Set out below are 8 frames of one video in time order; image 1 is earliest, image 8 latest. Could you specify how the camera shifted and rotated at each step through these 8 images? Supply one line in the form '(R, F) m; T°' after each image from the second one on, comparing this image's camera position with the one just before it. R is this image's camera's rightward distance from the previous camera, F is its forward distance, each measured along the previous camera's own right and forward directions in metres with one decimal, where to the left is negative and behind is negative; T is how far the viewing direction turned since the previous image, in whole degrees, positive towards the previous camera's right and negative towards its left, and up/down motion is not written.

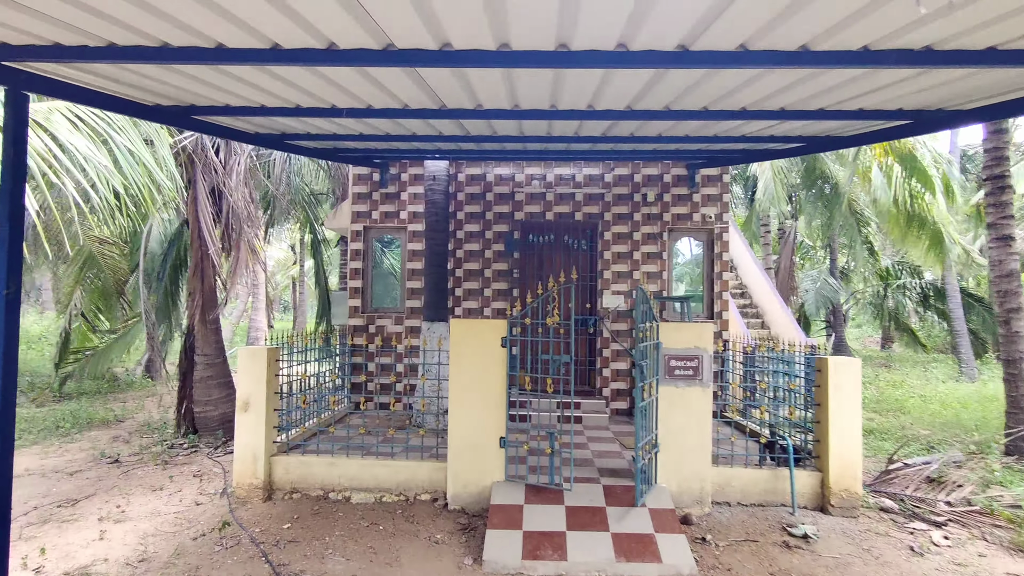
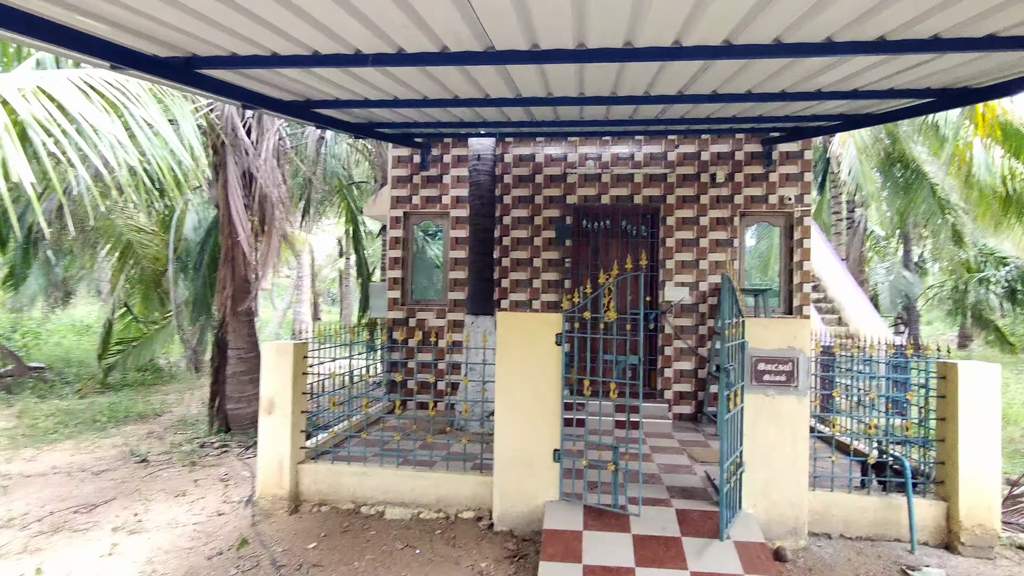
(-0.1, +0.7) m; -4°
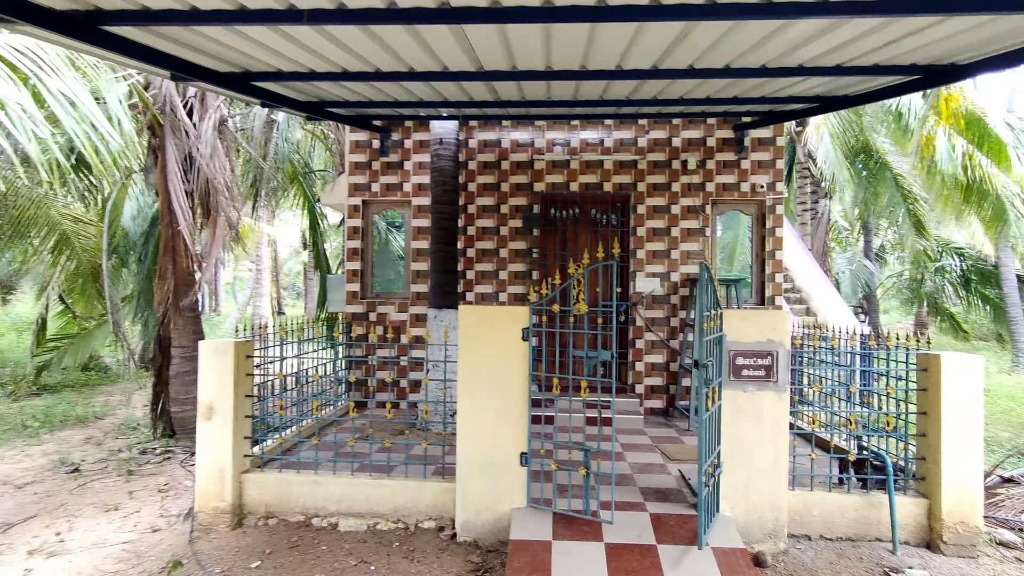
(0.0, +0.3) m; +3°
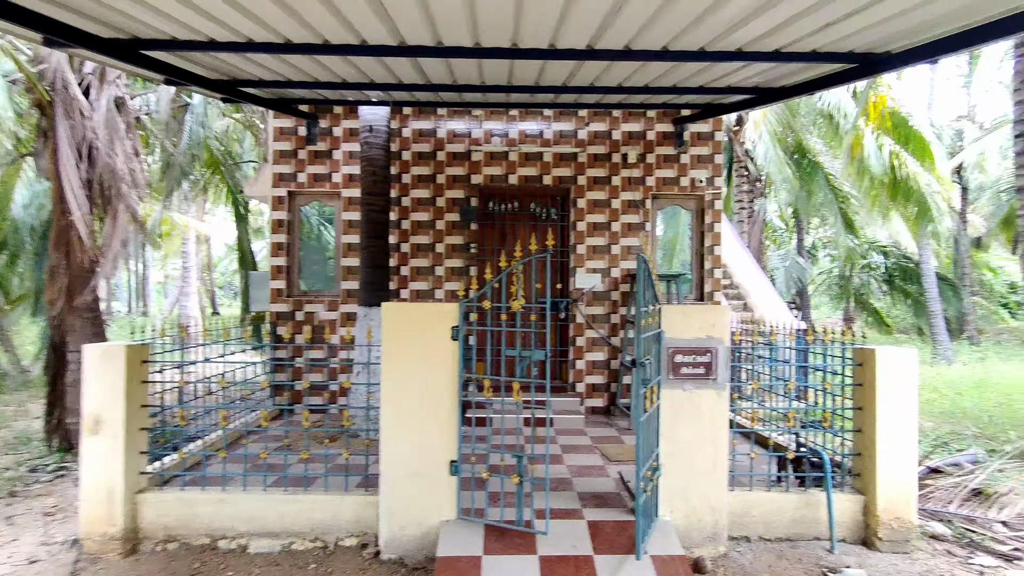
(+0.1, +0.3) m; +5°
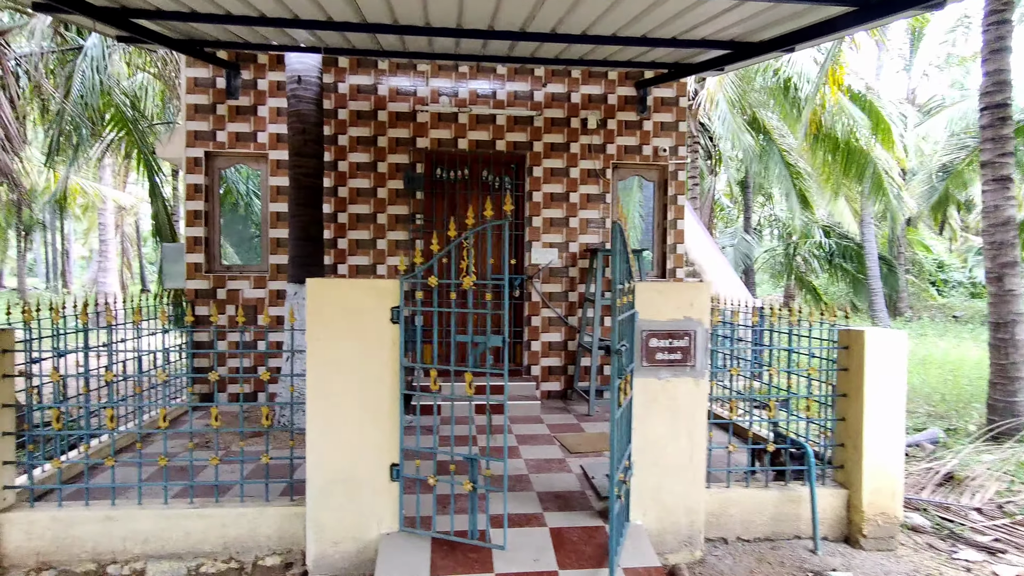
(0.0, +0.5) m; +5°
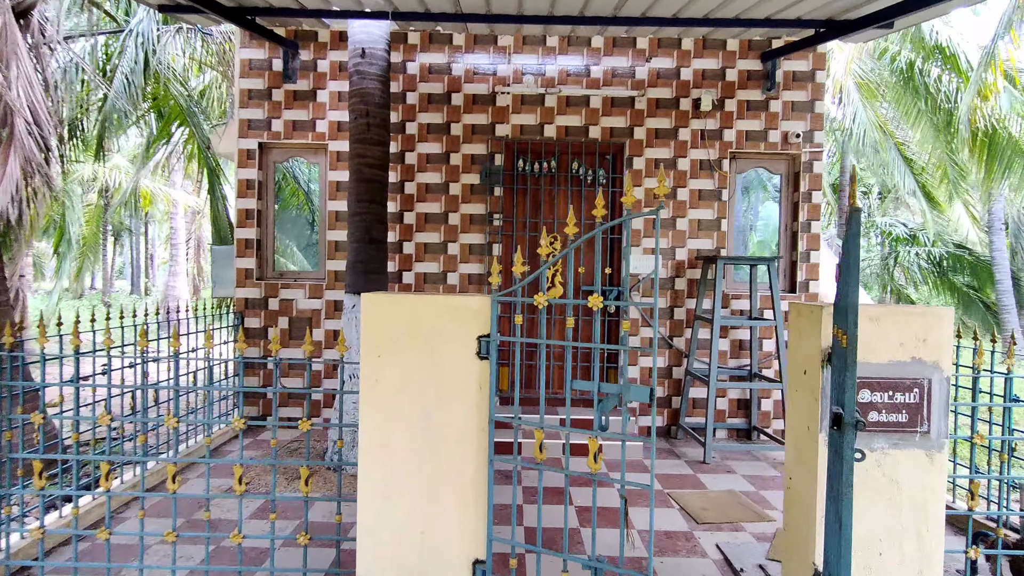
(-0.3, +0.9) m; -6°
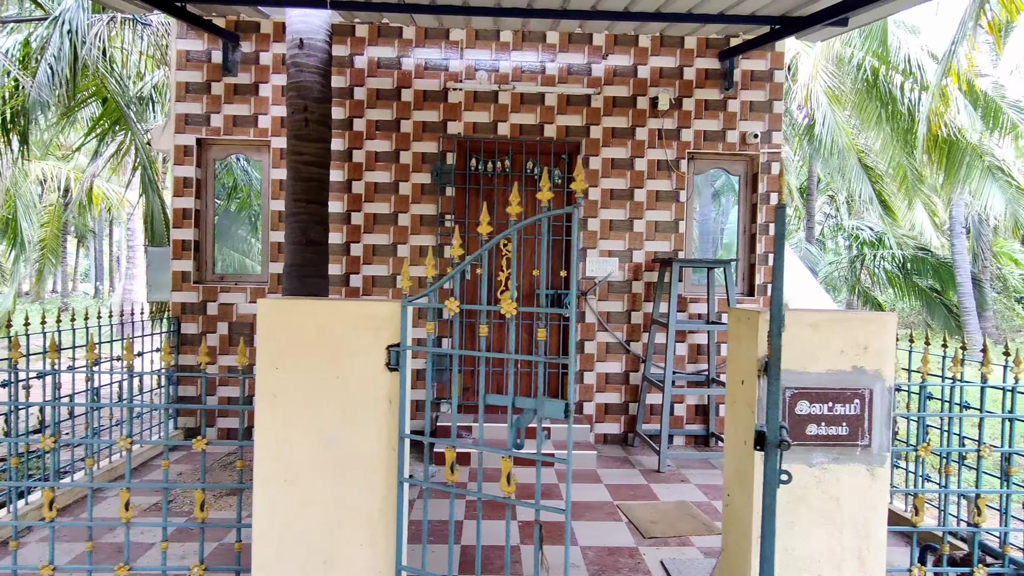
(+0.2, +0.2) m; +2°
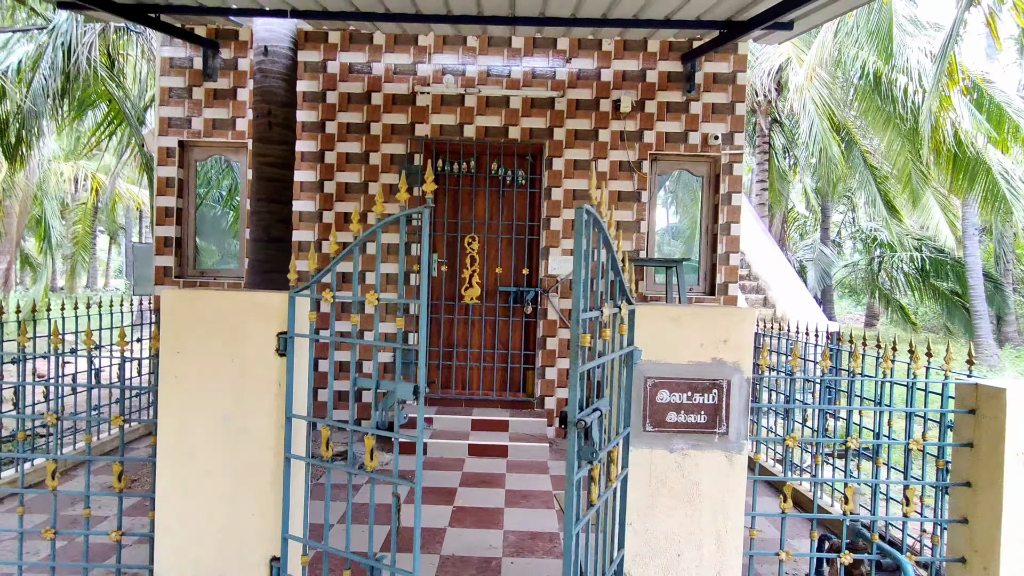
(+0.5, -0.1) m; -2°
